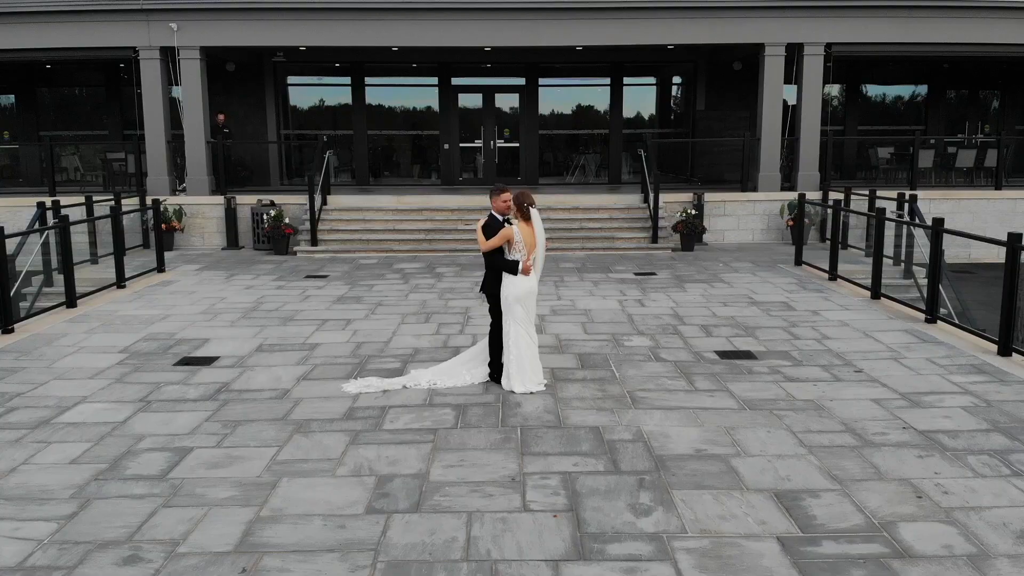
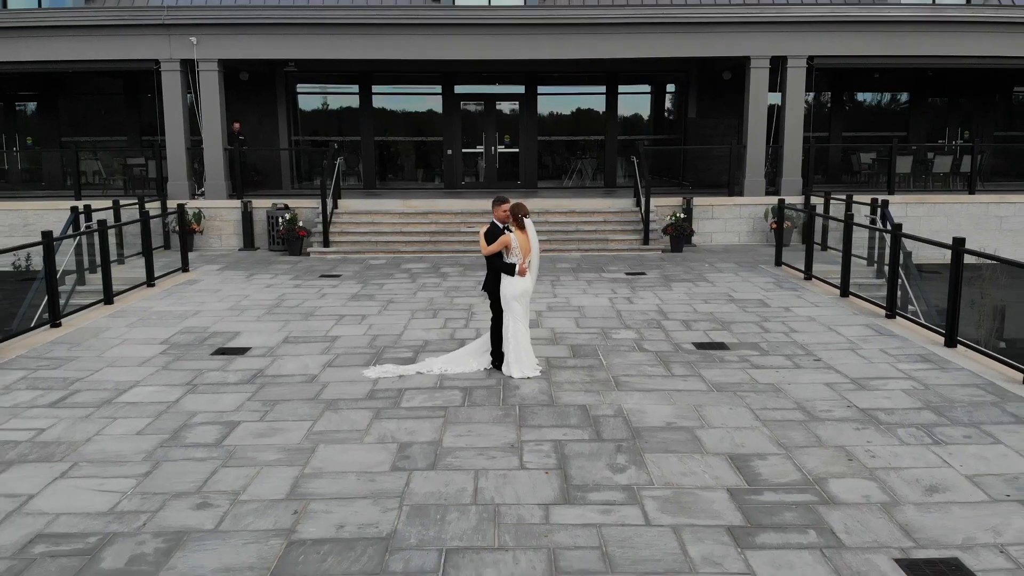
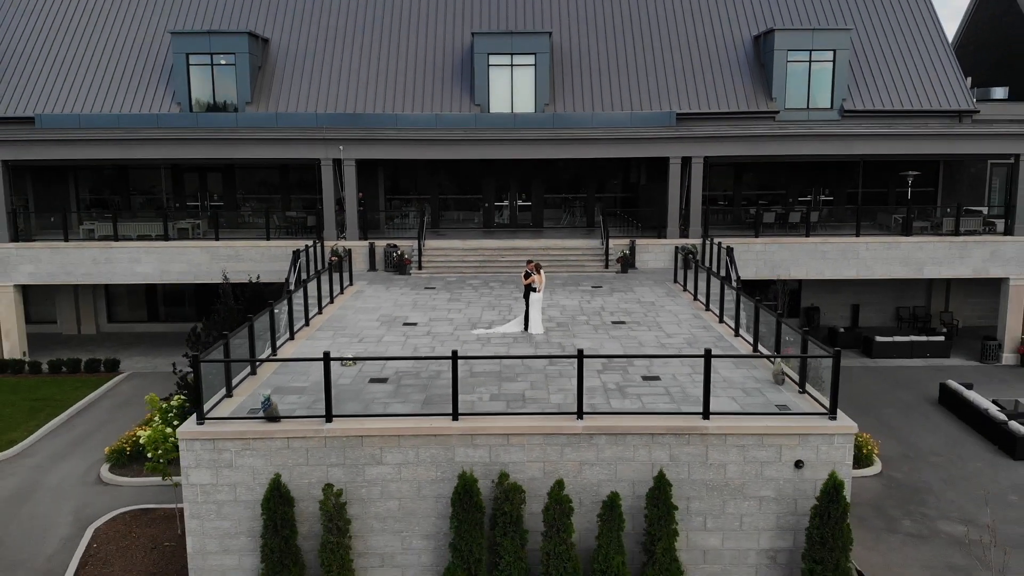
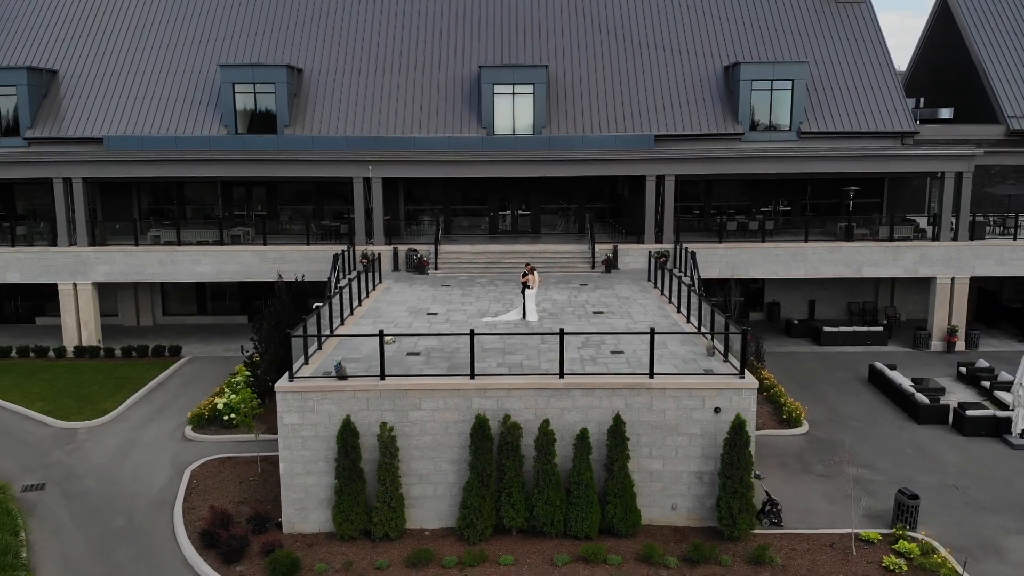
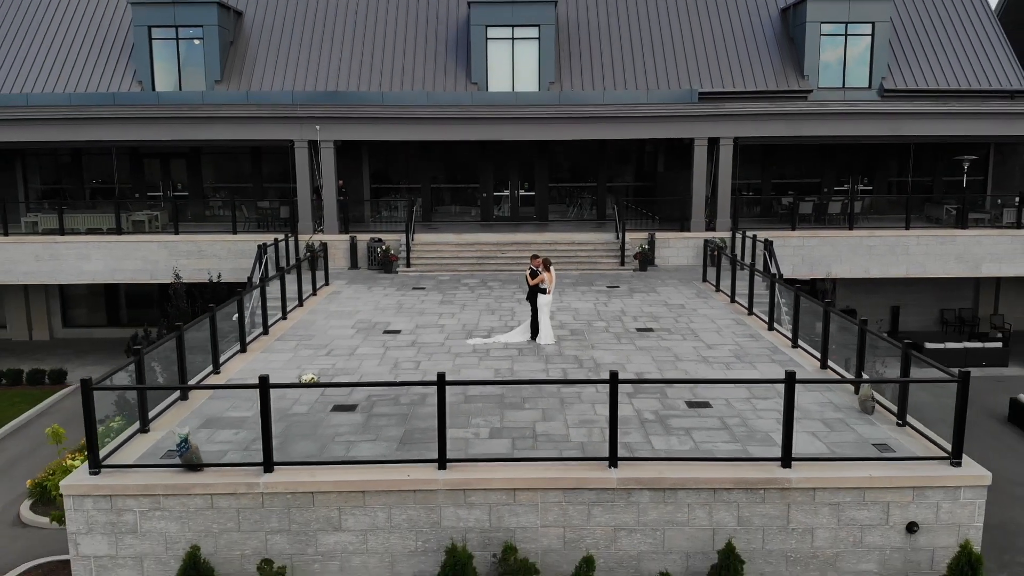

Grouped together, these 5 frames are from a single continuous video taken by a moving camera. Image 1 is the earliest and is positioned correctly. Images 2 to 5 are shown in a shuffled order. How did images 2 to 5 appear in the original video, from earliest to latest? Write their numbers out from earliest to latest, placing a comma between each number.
2, 5, 3, 4
